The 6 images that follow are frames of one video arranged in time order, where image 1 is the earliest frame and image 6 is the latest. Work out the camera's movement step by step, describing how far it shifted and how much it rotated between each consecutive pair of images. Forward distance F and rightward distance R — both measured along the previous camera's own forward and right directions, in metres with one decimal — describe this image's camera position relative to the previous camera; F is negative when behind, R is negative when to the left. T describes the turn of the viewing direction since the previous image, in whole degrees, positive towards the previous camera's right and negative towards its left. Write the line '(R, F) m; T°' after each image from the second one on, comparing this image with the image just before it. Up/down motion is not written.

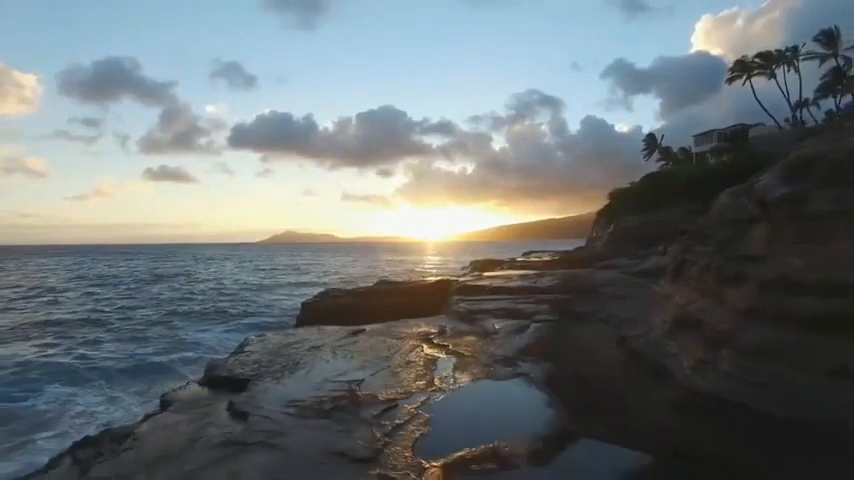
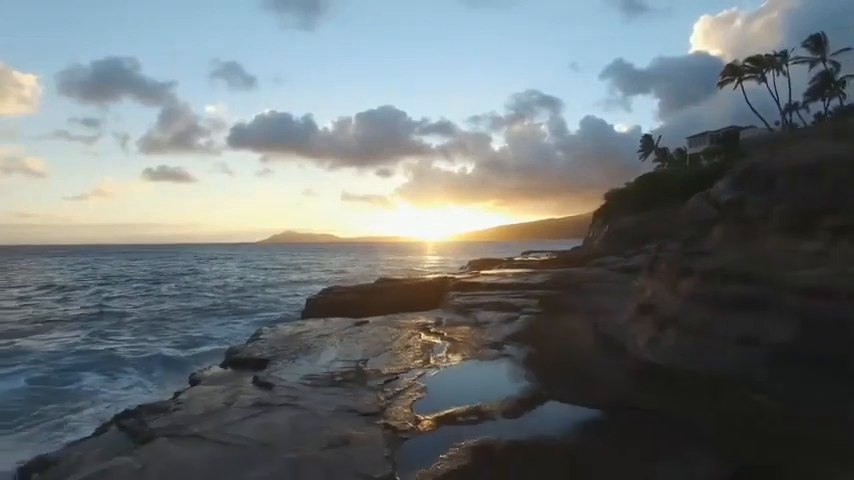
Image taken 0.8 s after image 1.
(+0.1, -1.8) m; 0°
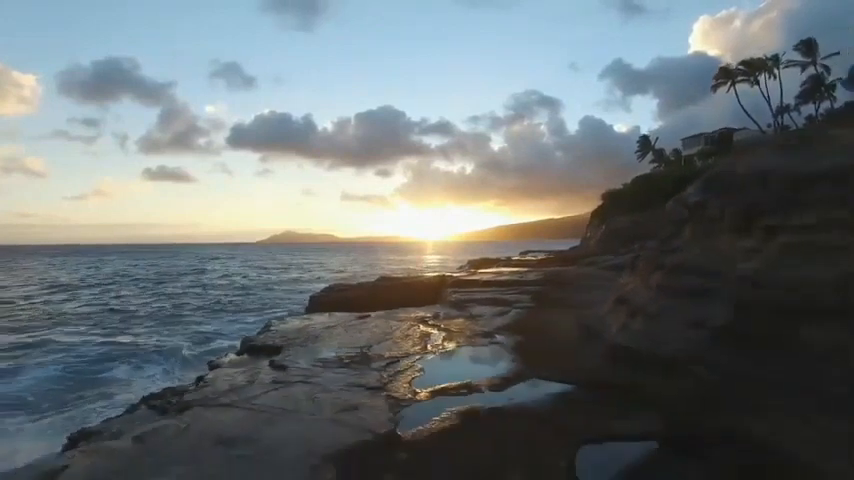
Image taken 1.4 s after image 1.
(+0.1, -1.5) m; 0°
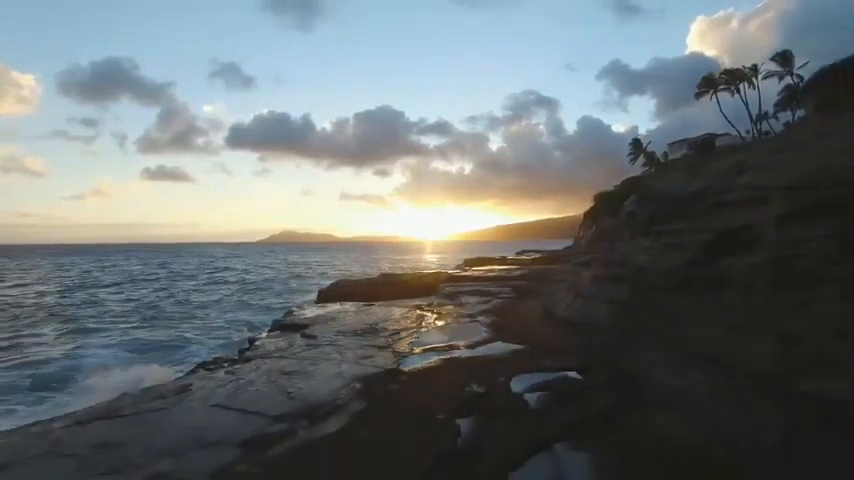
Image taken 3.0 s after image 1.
(+0.1, -4.2) m; 0°
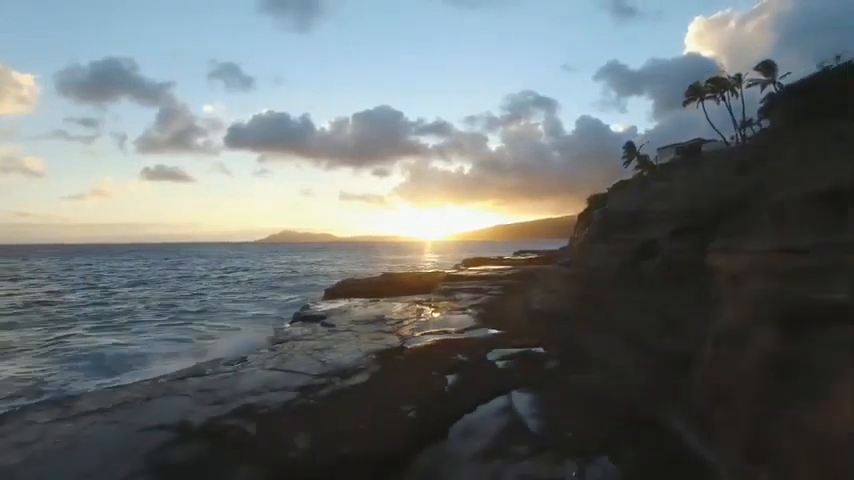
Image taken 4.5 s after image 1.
(0.0, -3.7) m; 0°
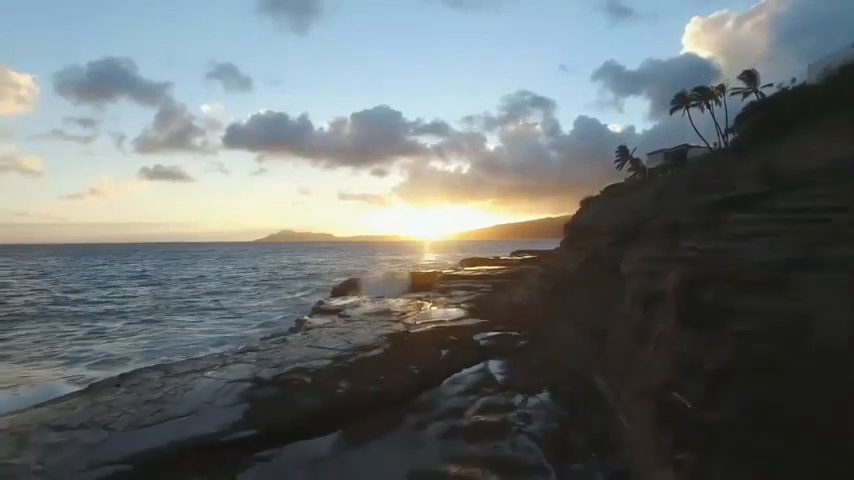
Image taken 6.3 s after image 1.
(0.0, -4.1) m; 0°
